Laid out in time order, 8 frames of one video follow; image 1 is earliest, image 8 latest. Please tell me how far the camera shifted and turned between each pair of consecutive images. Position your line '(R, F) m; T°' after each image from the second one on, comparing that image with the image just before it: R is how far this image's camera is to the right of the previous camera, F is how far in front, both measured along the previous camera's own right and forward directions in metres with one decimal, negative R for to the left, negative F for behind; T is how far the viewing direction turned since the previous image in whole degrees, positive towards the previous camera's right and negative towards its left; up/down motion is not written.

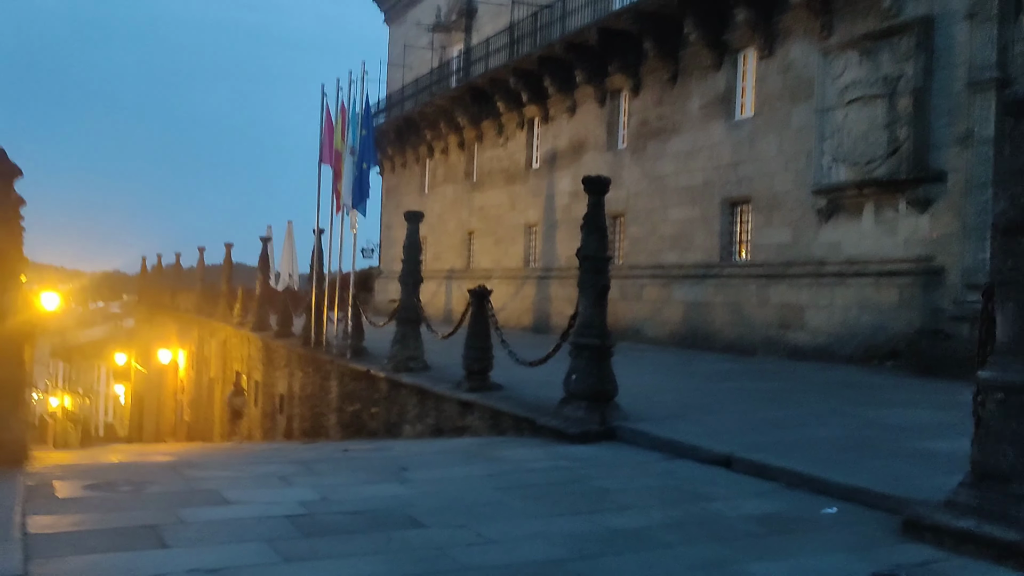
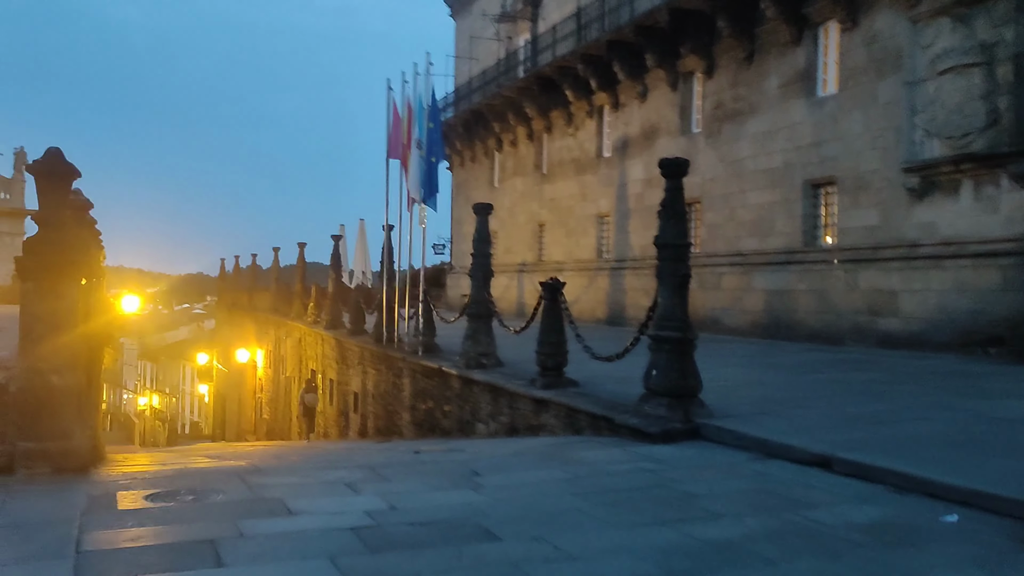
(0.0, +0.4) m; -5°
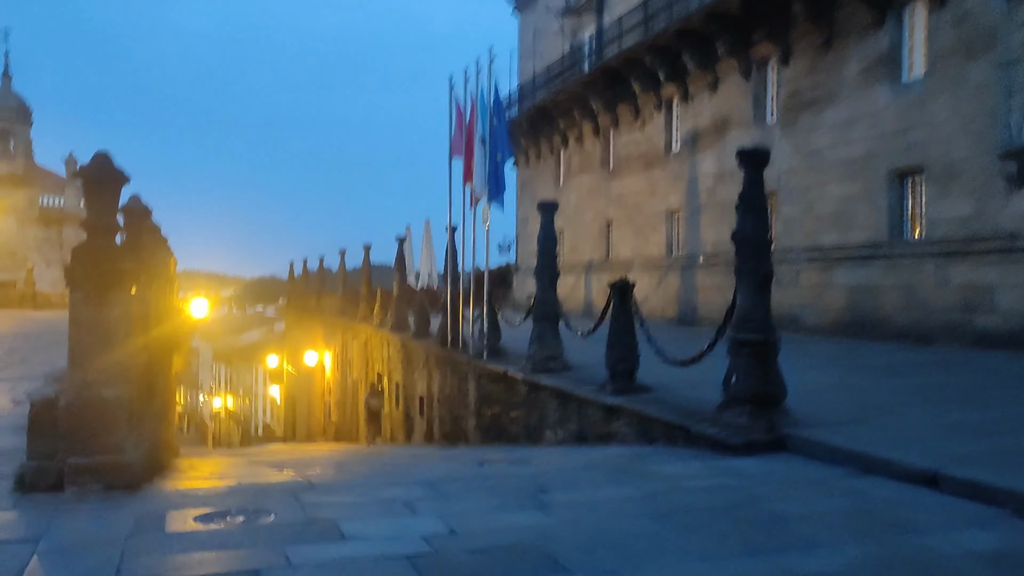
(0.0, +0.4) m; -4°
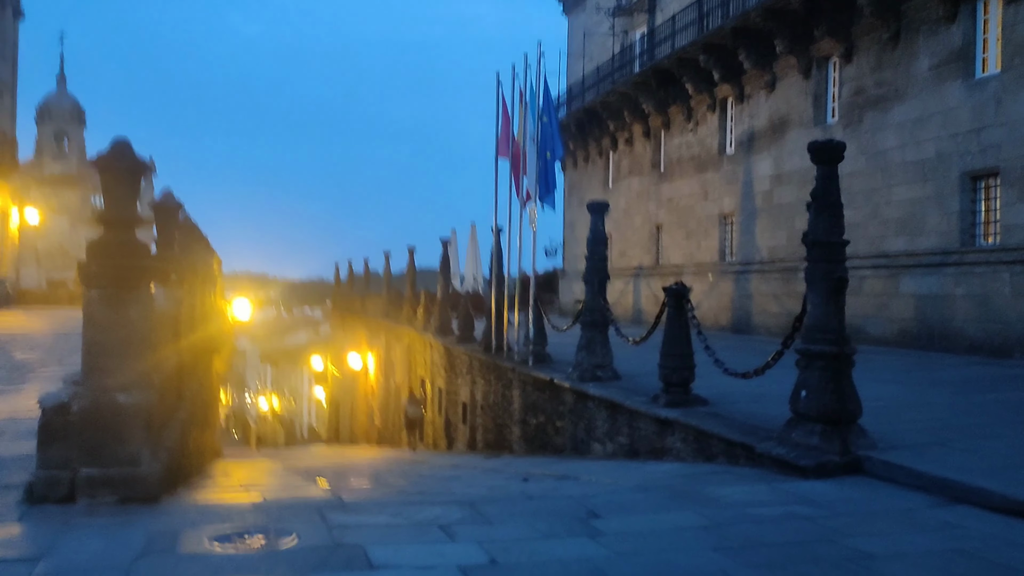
(0.0, +0.5) m; -3°
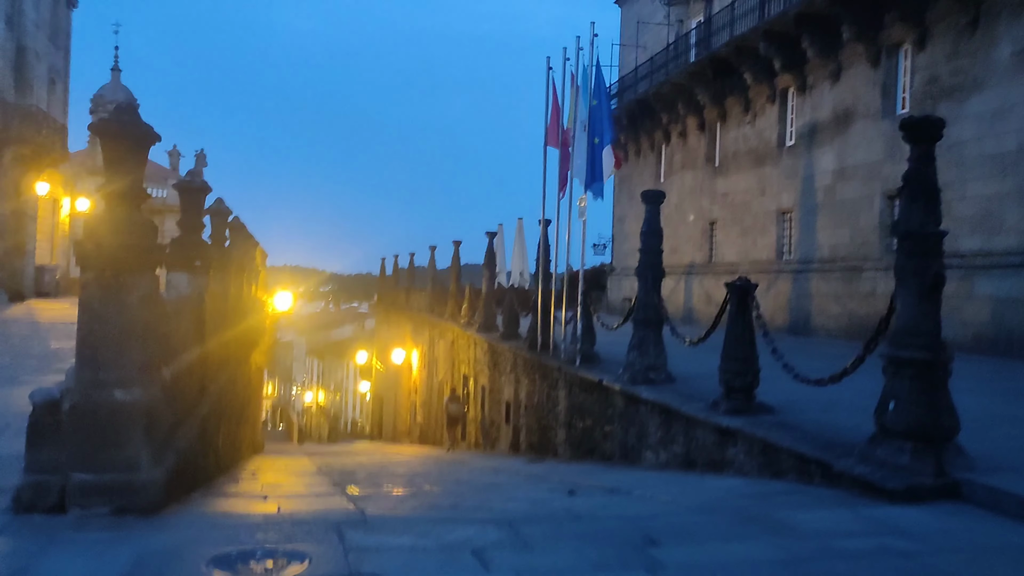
(0.0, +0.6) m; -3°
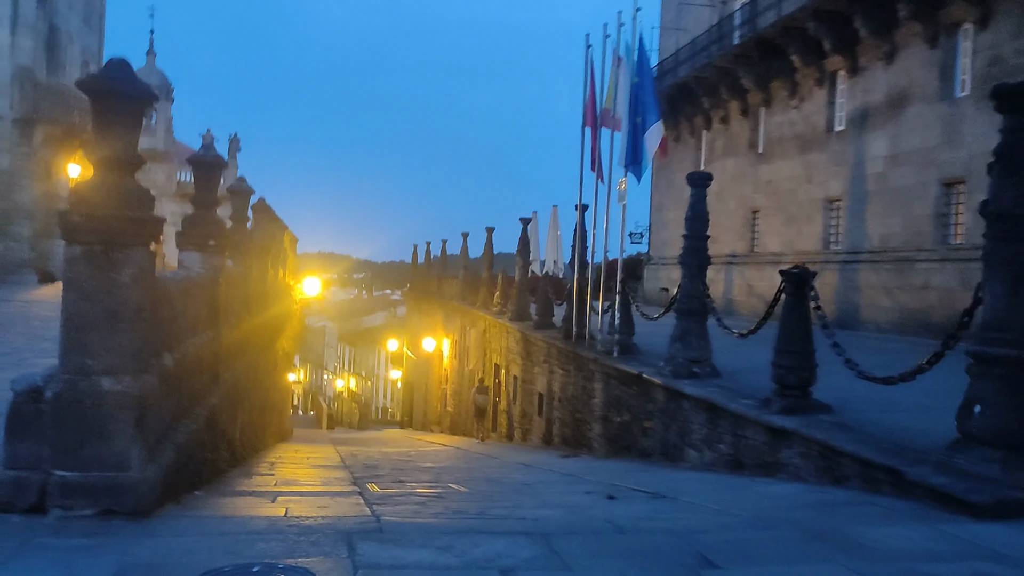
(0.0, +0.6) m; -2°
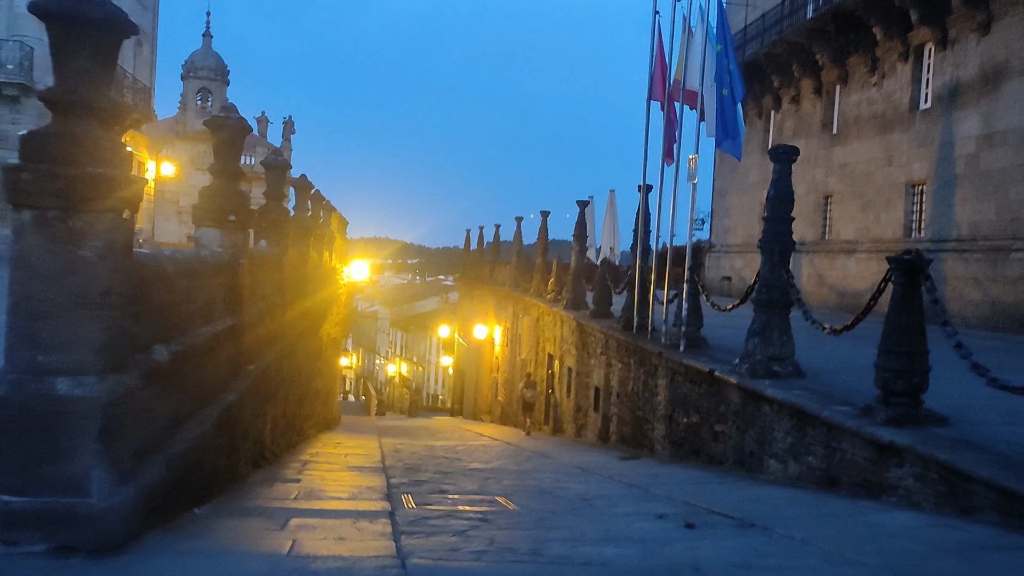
(0.0, +0.9) m; -3°
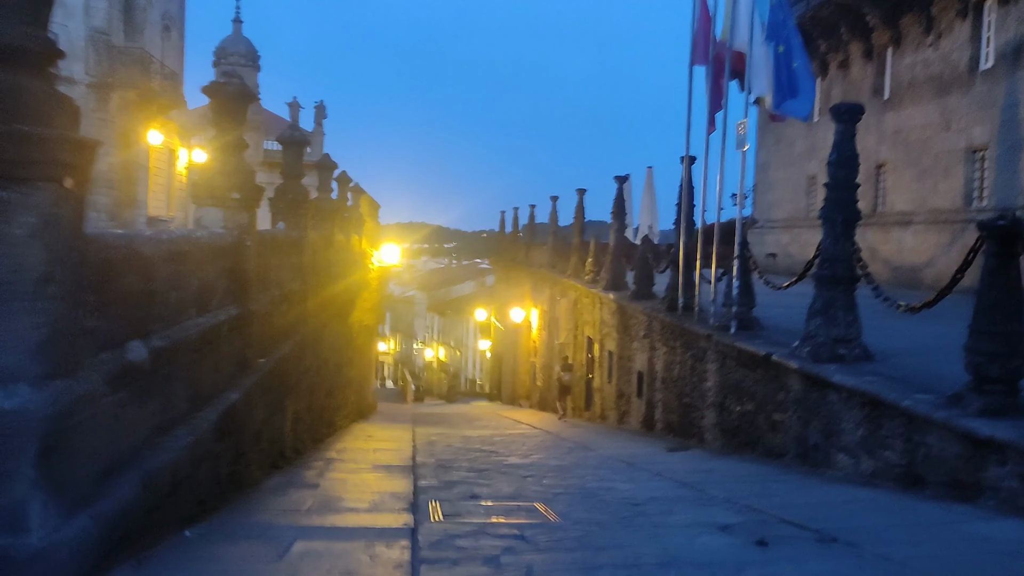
(0.0, +0.7) m; -2°
